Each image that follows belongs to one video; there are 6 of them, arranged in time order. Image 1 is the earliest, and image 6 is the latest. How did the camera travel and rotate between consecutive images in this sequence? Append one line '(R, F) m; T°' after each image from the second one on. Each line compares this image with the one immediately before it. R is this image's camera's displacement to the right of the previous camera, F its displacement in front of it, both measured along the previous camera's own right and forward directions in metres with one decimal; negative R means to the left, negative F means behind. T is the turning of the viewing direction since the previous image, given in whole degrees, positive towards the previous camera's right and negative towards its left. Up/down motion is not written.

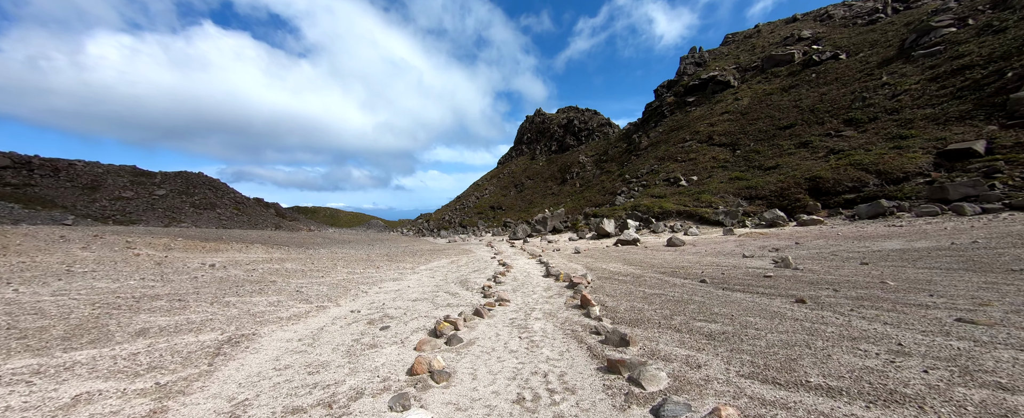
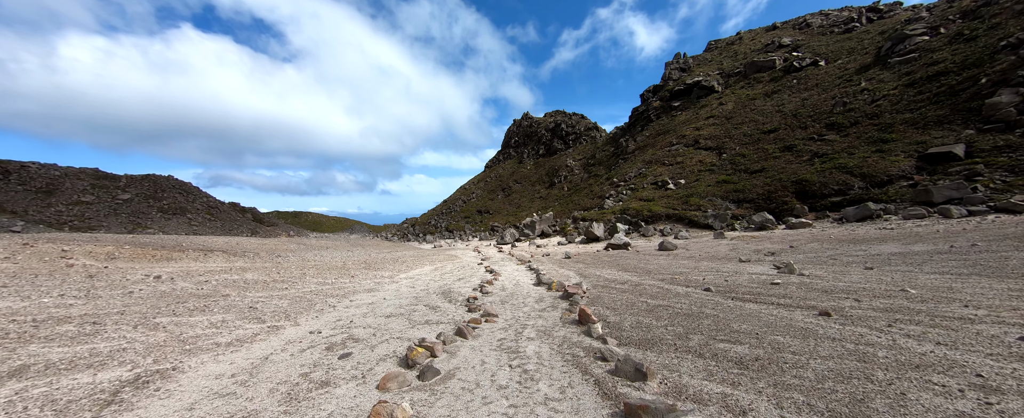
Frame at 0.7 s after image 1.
(0.0, +0.8) m; +2°
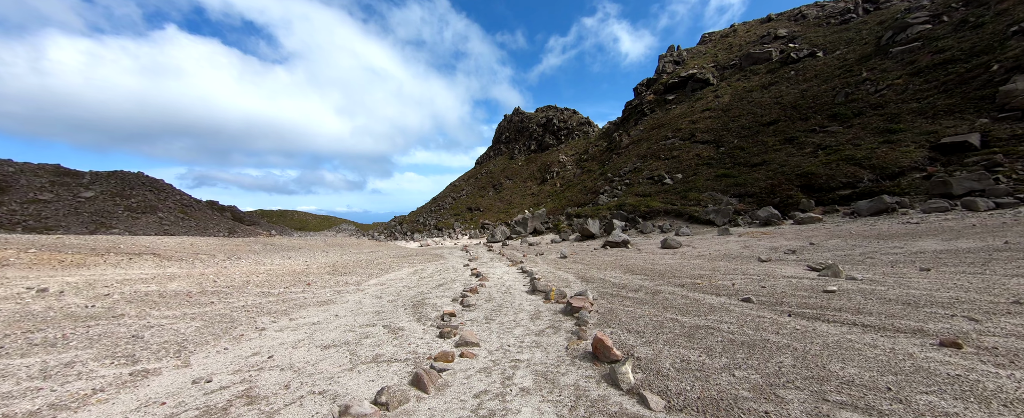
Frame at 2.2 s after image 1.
(+0.1, +1.8) m; +2°
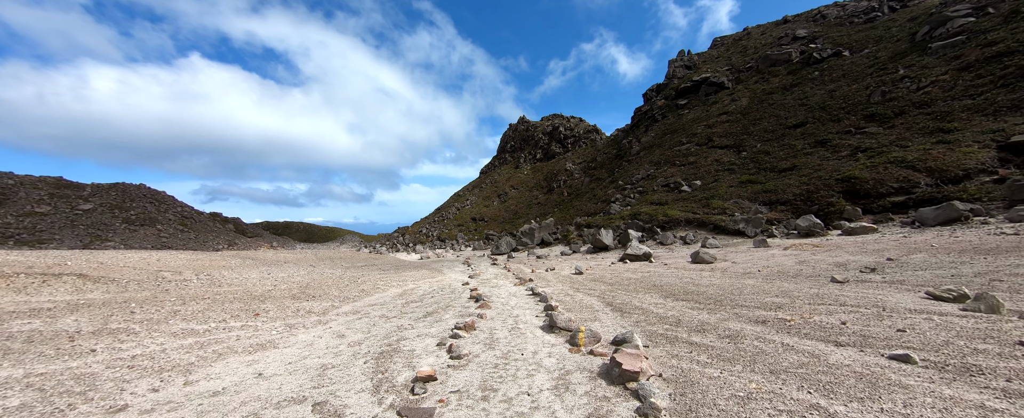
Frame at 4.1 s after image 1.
(-0.1, +2.2) m; -1°
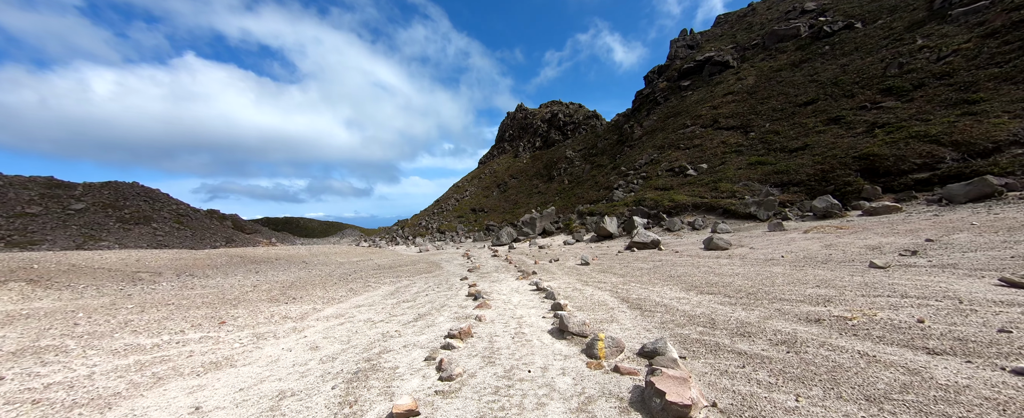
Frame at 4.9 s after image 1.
(0.0, +1.0) m; 0°
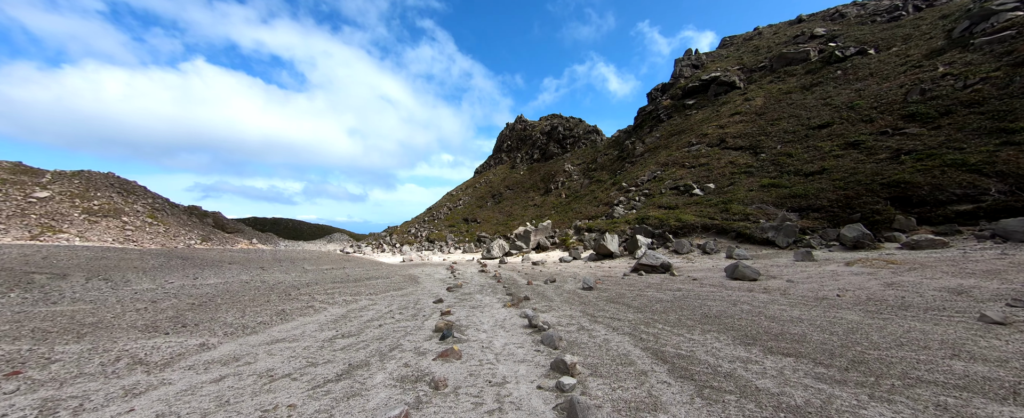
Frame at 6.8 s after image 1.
(+0.1, +2.2) m; +1°
